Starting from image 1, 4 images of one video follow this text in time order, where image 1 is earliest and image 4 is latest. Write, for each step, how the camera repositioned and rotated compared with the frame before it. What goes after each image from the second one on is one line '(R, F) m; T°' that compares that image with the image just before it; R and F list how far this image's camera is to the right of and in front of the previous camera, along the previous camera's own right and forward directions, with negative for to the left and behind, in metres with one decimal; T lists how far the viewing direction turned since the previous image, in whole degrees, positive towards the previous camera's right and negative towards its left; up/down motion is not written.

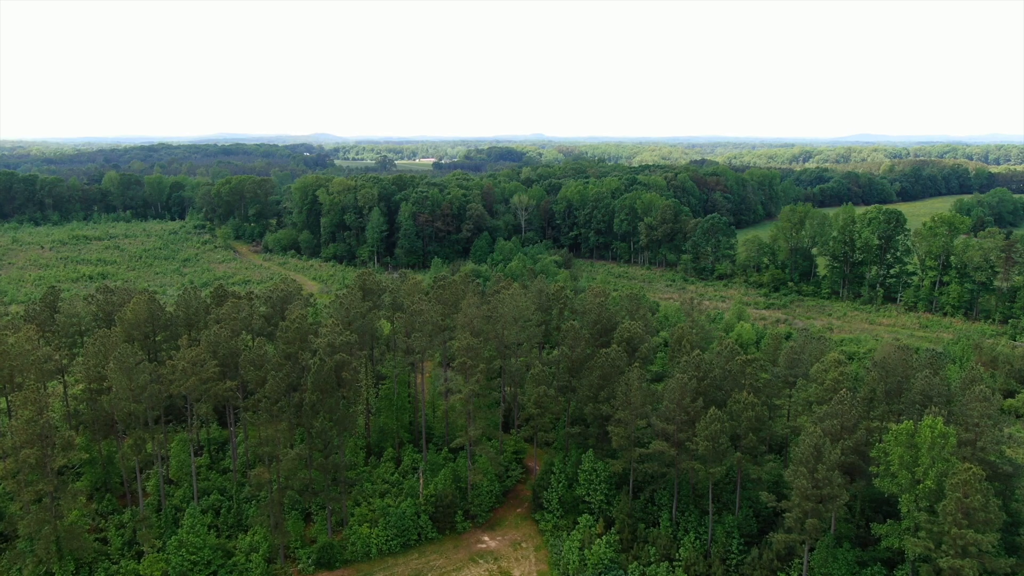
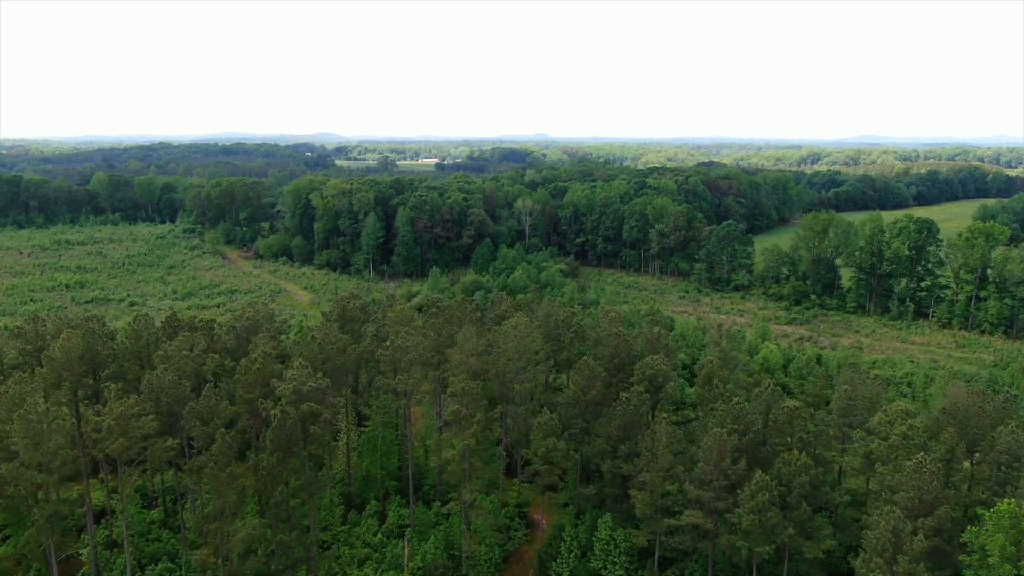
(0.0, +4.3) m; 0°
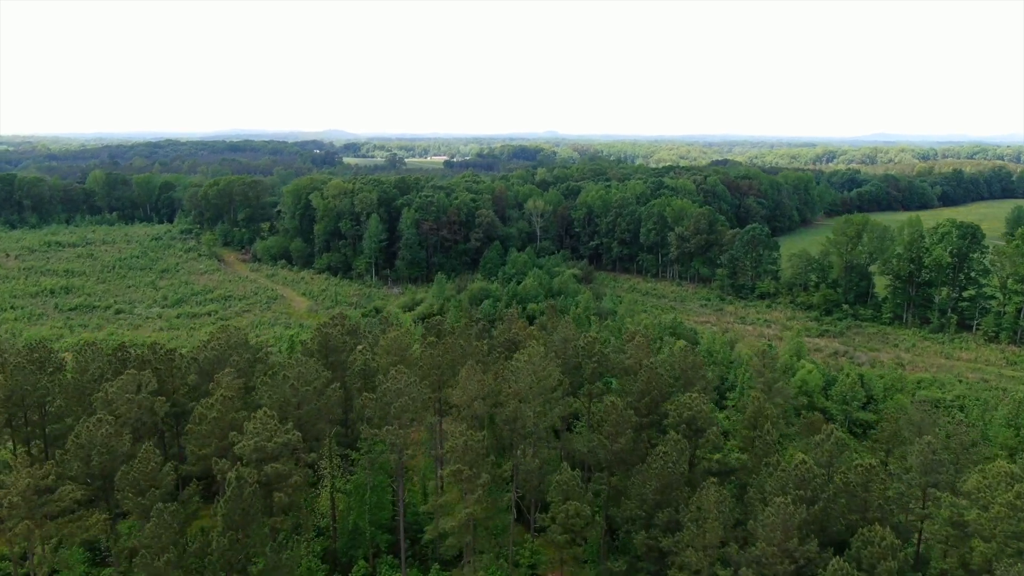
(-0.1, +4.0) m; -1°
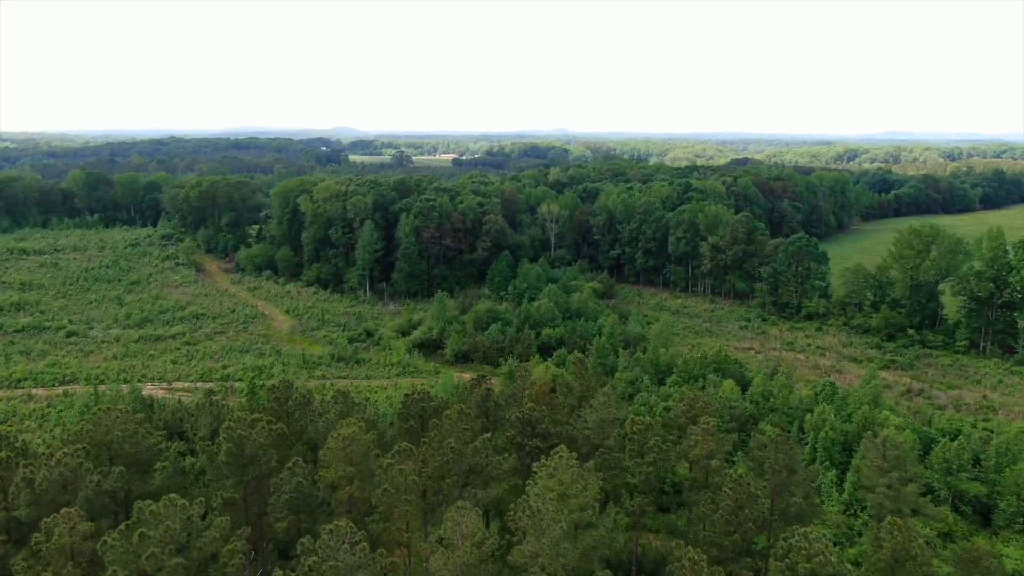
(-0.1, +7.9) m; -1°
